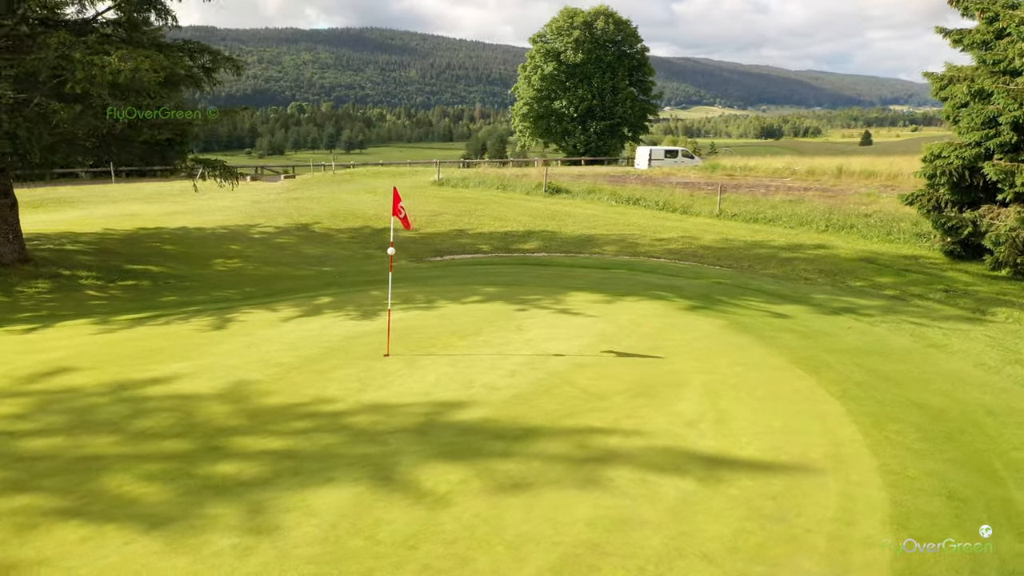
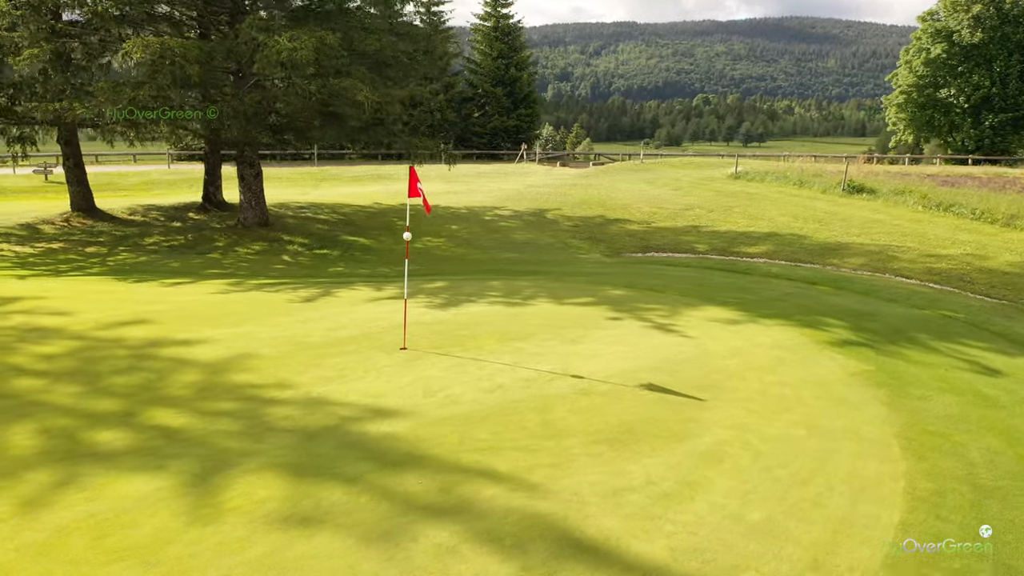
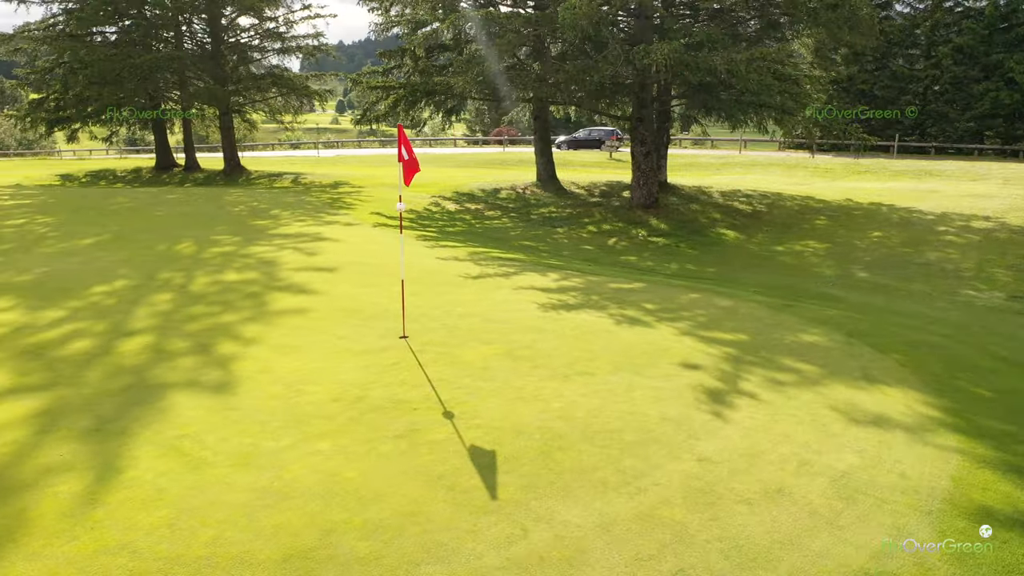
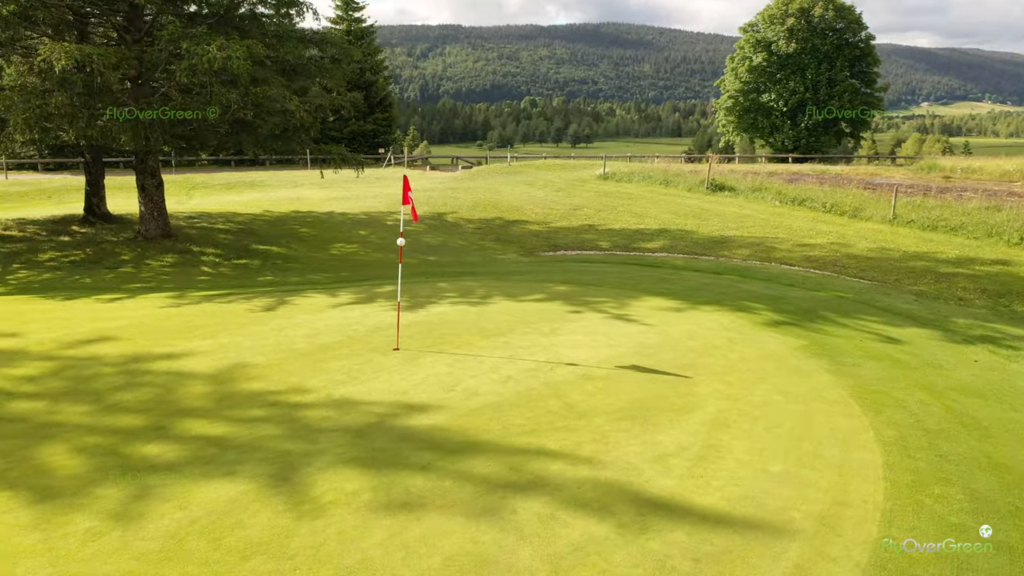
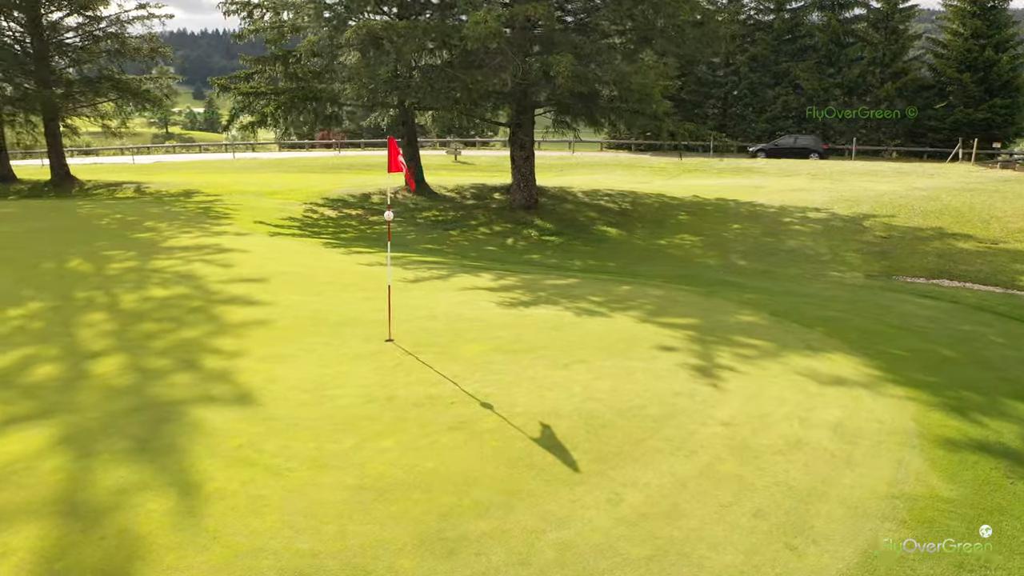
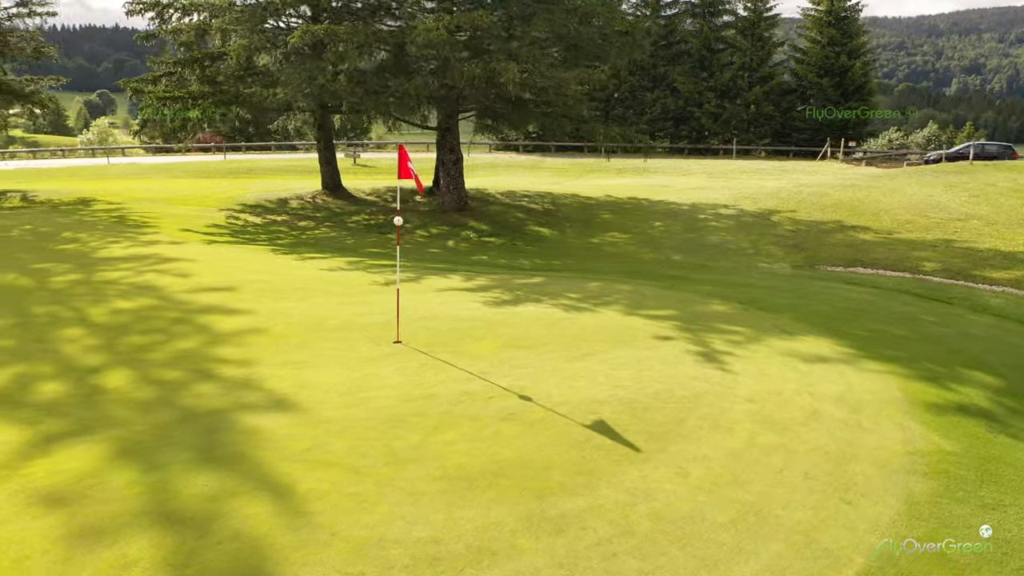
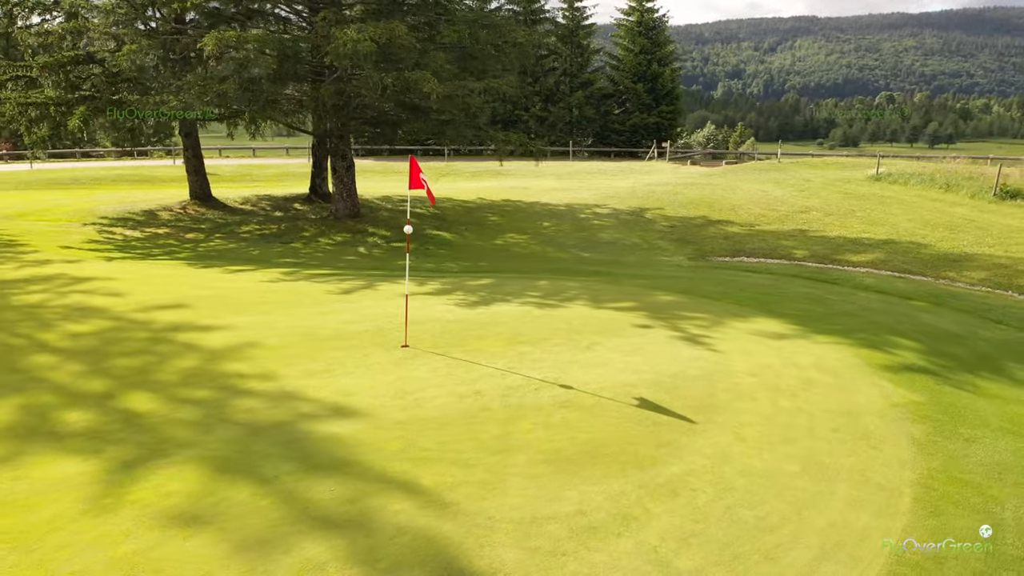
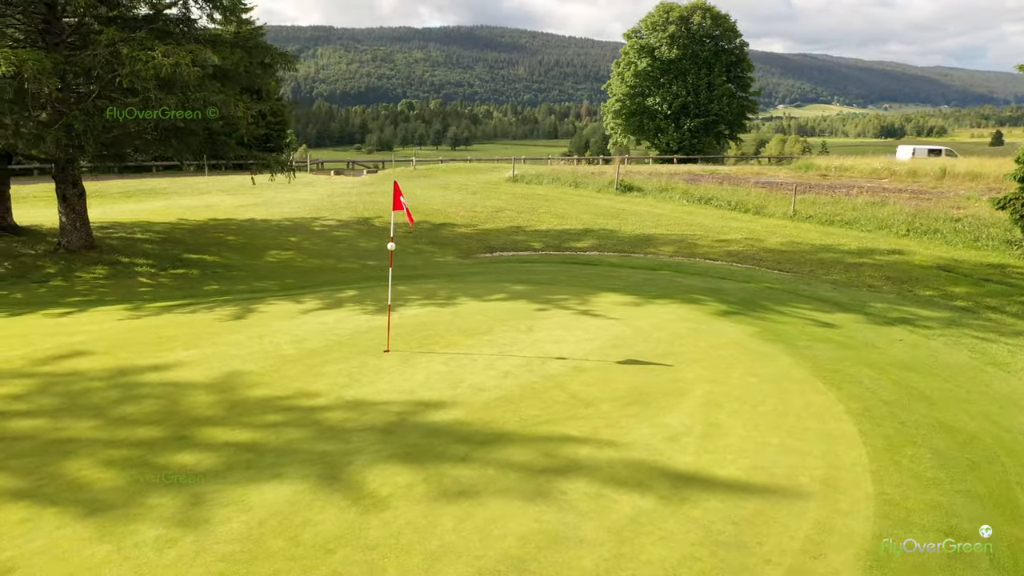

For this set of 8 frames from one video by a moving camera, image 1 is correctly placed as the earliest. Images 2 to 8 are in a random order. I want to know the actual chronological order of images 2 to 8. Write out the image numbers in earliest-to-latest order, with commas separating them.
8, 4, 2, 7, 6, 5, 3
